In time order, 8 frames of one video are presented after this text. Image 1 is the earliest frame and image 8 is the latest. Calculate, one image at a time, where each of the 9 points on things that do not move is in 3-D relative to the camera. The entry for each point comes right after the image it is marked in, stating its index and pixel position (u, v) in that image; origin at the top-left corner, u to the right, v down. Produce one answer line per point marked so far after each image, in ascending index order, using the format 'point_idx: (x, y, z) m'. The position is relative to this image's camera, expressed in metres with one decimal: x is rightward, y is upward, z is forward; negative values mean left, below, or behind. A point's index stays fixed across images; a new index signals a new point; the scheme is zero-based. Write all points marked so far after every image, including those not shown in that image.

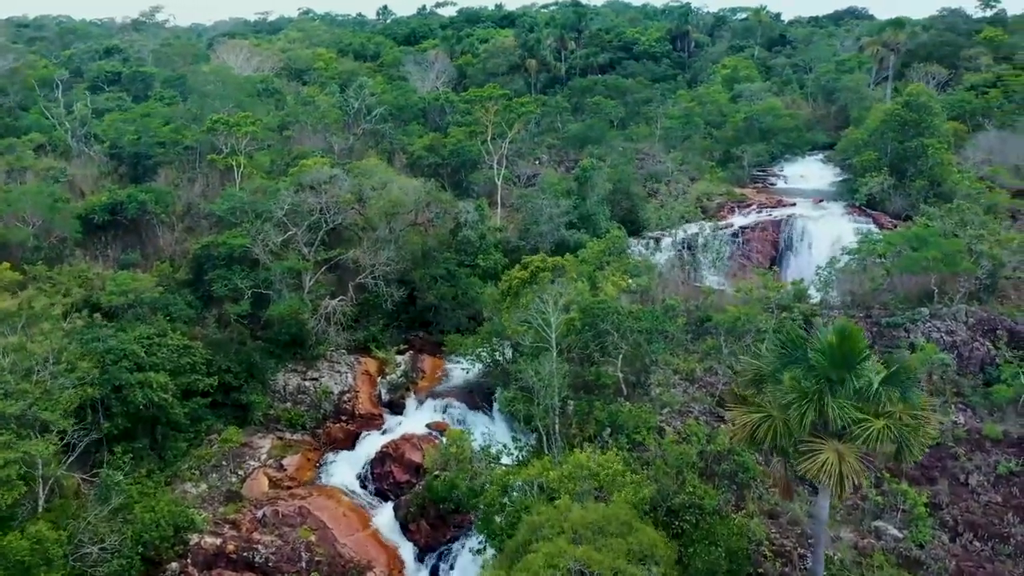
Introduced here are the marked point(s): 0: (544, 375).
0: (+0.9, -2.3, +19.7) m
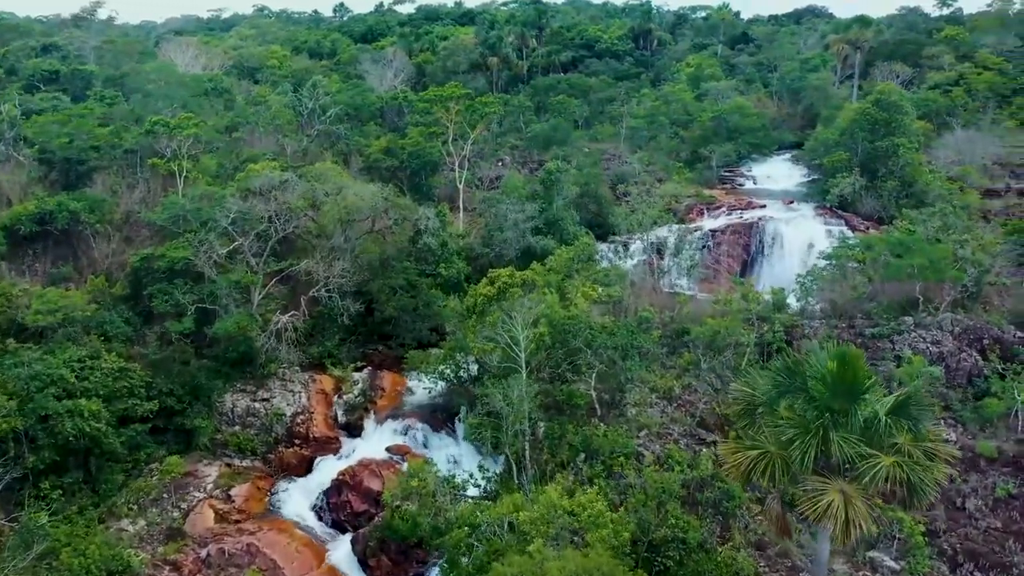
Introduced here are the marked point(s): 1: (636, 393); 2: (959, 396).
0: (0.0, -2.7, +18.1) m
1: (+3.3, -2.8, +19.7) m
2: (+11.5, -2.8, +19.2) m
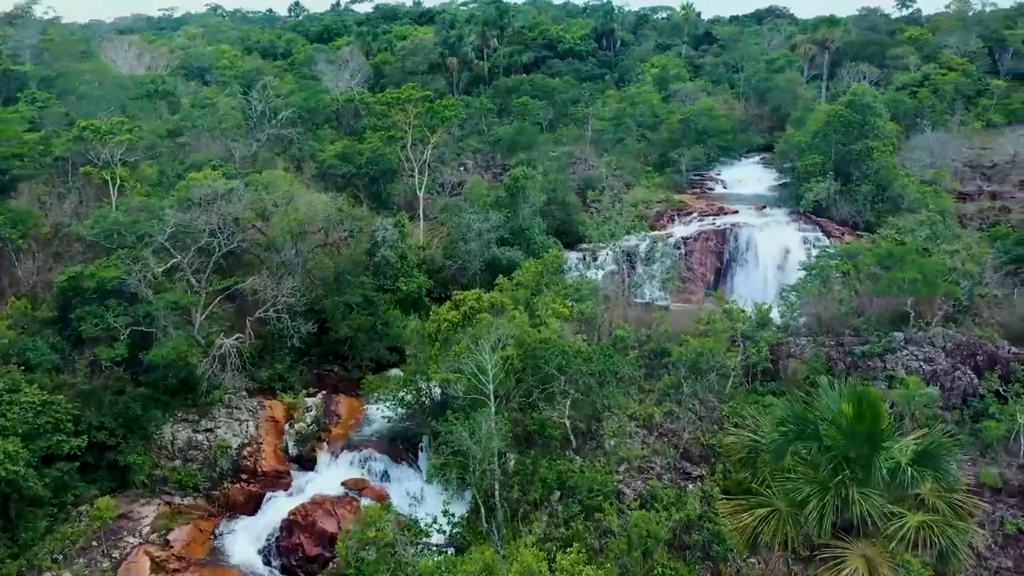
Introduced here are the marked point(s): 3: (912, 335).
0: (-0.7, -3.2, +16.4) m
1: (+2.5, -3.3, +18.1) m
2: (+10.7, -3.1, +18.0) m
3: (+10.6, -1.2, +19.7) m
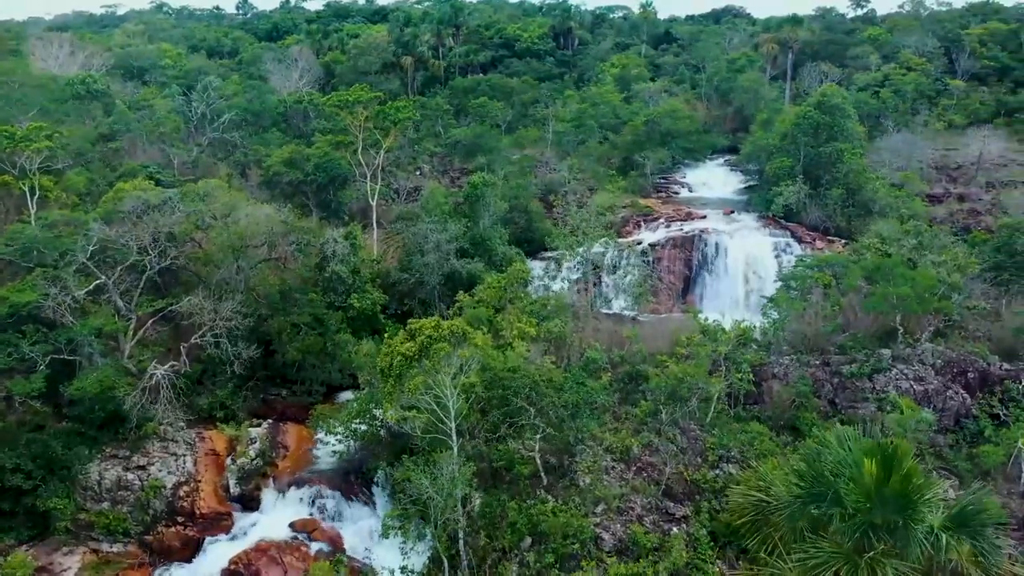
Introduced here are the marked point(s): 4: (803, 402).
0: (-1.4, -3.8, +14.6) m
1: (+1.7, -3.7, +16.5) m
2: (+9.9, -3.5, +16.9) m
3: (+9.7, -1.6, +18.6) m
4: (+6.8, -2.7, +17.6) m
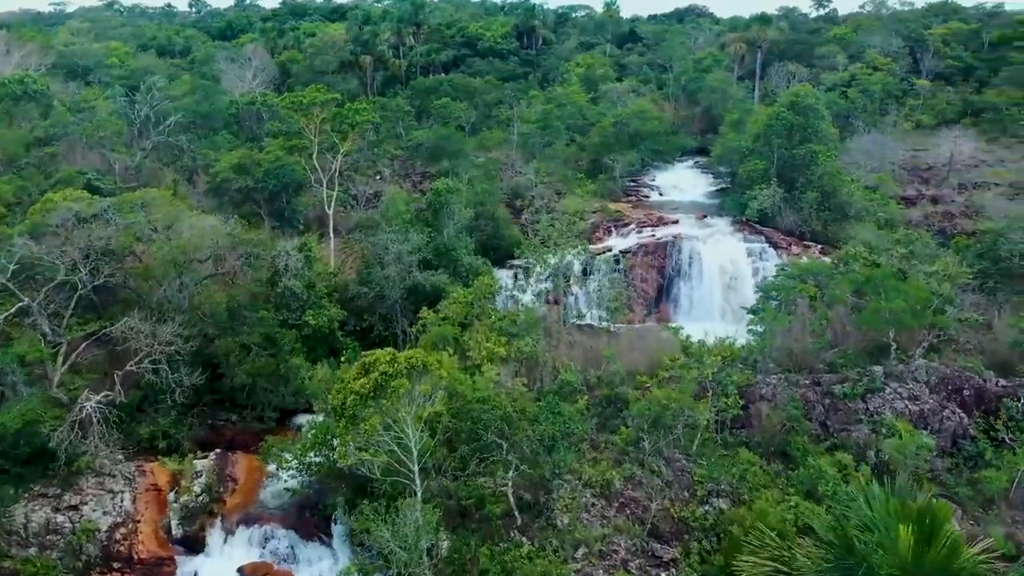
0: (-1.9, -4.2, +13.1) m
1: (+1.1, -4.2, +15.1) m
2: (+9.3, -3.8, +15.8) m
3: (+8.9, -1.9, +17.5) m
4: (+6.2, -3.0, +16.4) m
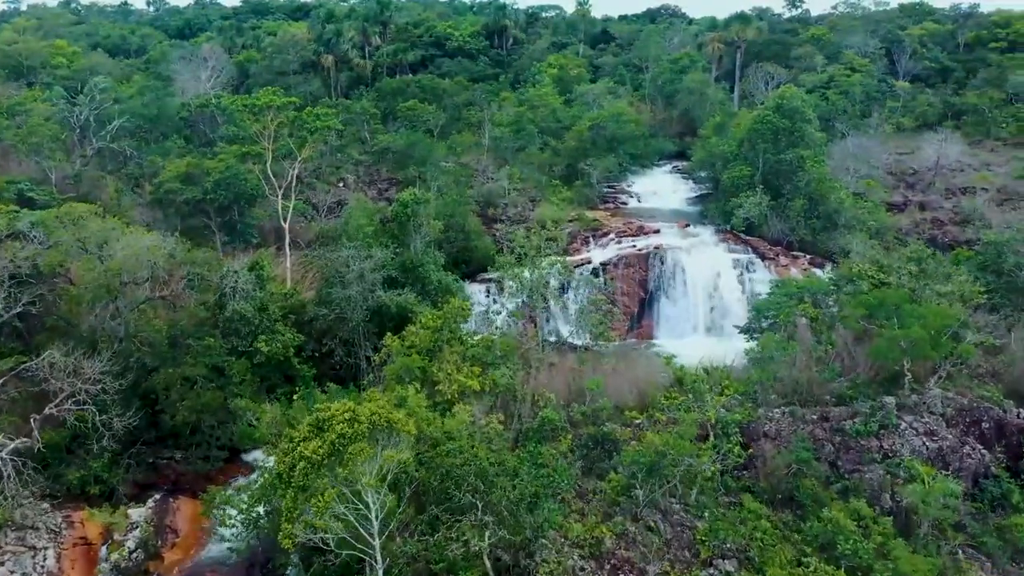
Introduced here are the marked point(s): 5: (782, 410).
0: (-2.2, -4.8, +11.1) m
1: (+0.7, -4.7, +13.2) m
2: (+8.8, -4.3, +14.2) m
3: (+8.4, -2.4, +15.9) m
4: (+5.7, -3.6, +14.7) m
5: (+5.8, -2.6, +16.0) m
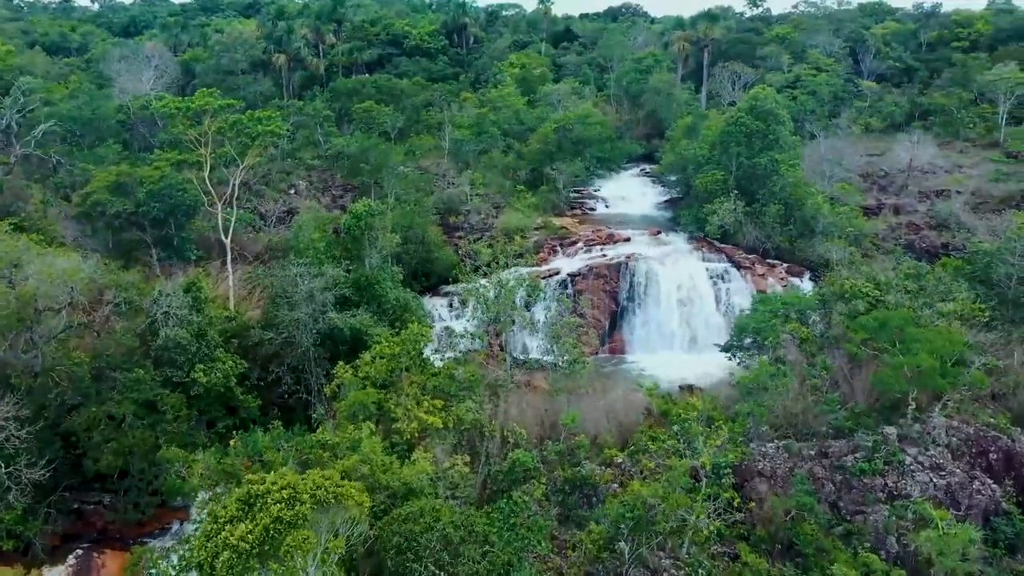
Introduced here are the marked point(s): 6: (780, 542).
0: (-2.6, -5.4, +9.2) m
1: (+0.2, -5.2, +11.5) m
2: (+8.3, -4.7, +12.9) m
3: (+7.8, -2.8, +14.6) m
4: (+5.1, -4.0, +13.3) m
5: (+5.2, -3.0, +14.6) m
6: (+4.8, -4.5, +13.2) m
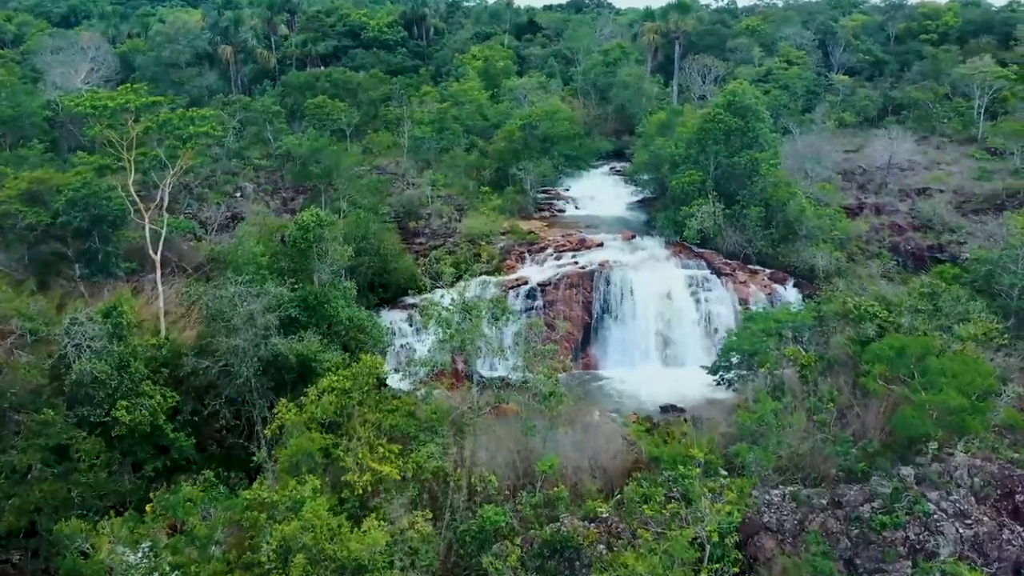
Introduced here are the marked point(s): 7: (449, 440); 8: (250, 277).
0: (-2.8, -6.0, +7.1) m
1: (-0.1, -5.8, +9.5) m
2: (+7.9, -5.1, +11.4) m
3: (+7.2, -3.2, +13.0) m
4: (+4.7, -4.5, +11.5) m
5: (+4.6, -3.5, +12.8) m
6: (+4.3, -5.0, +11.5) m
7: (-1.2, -2.9, +14.4) m
8: (-6.9, +0.4, +19.7) m
